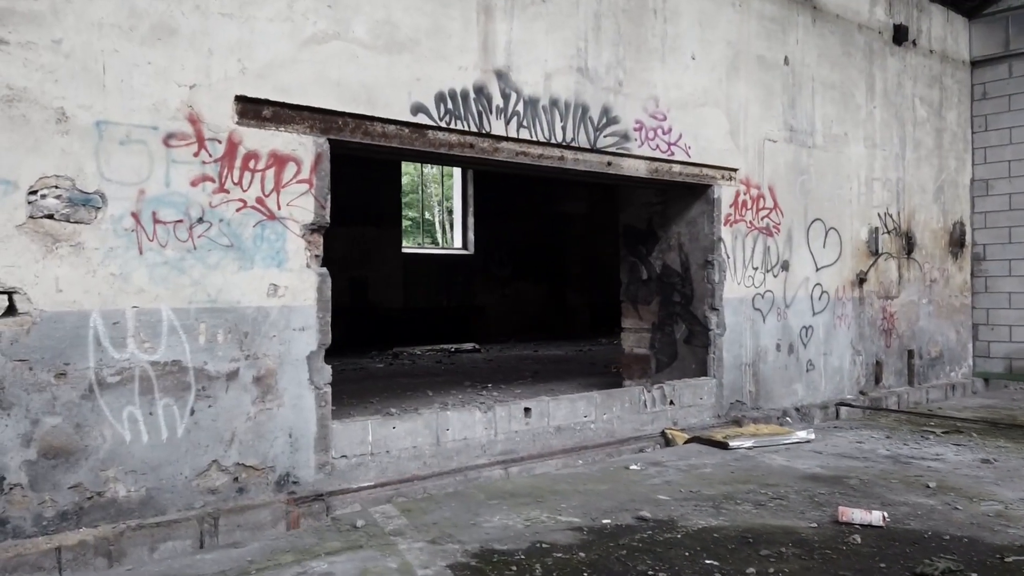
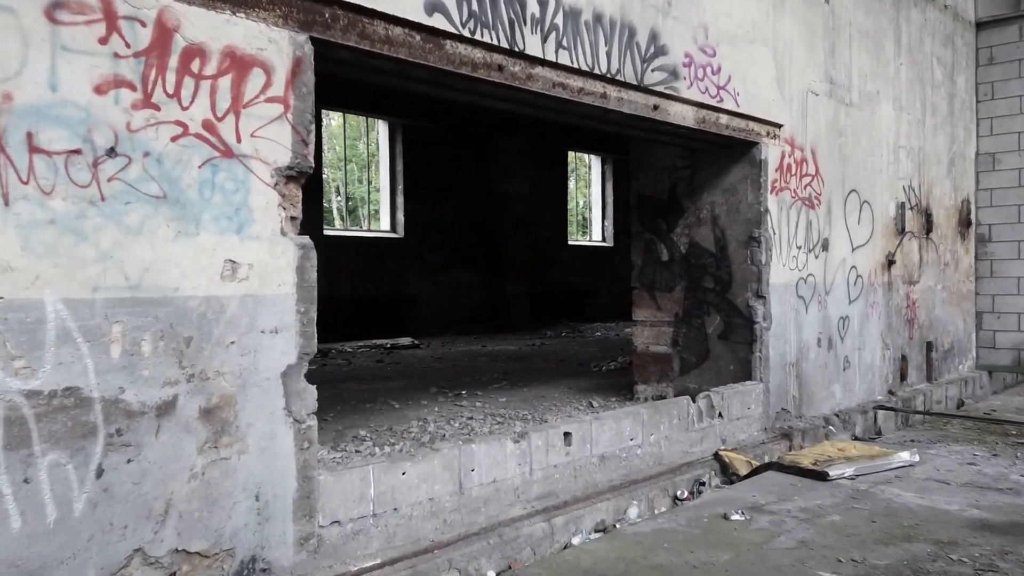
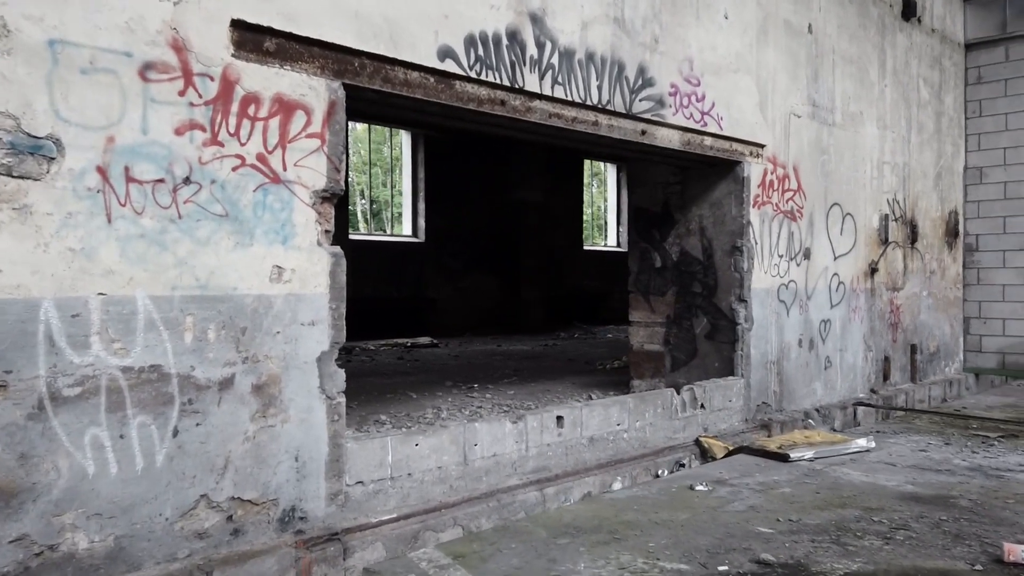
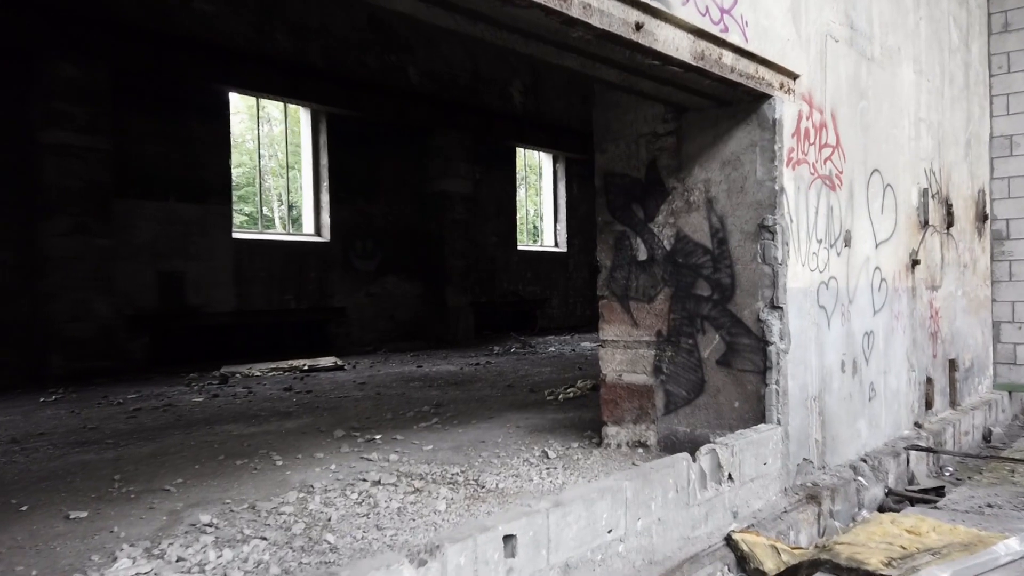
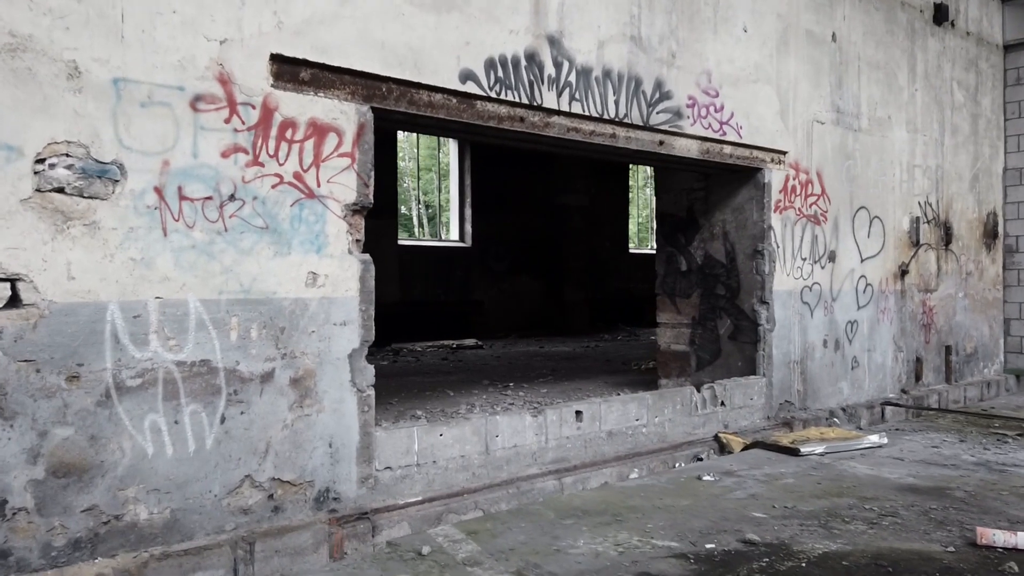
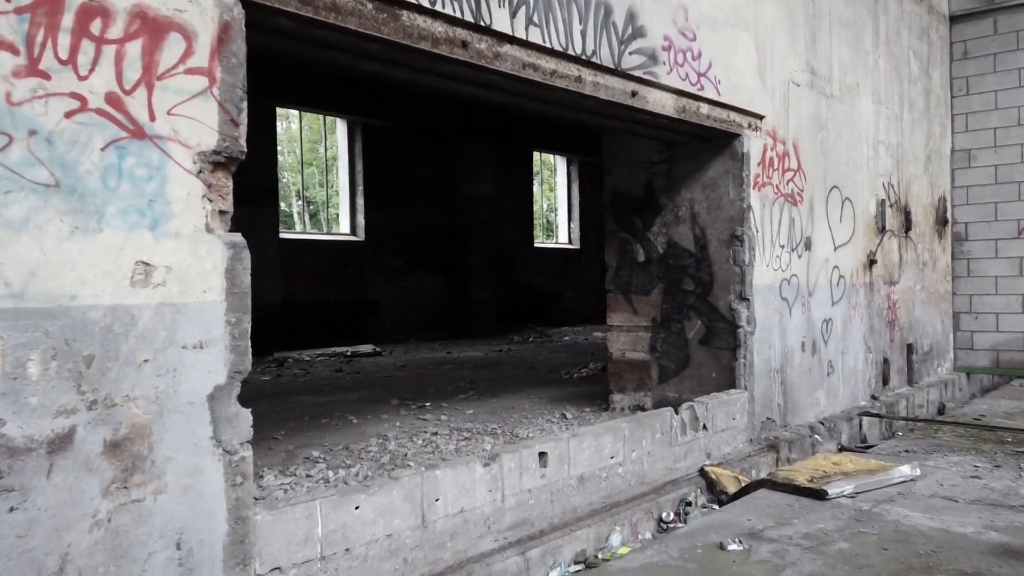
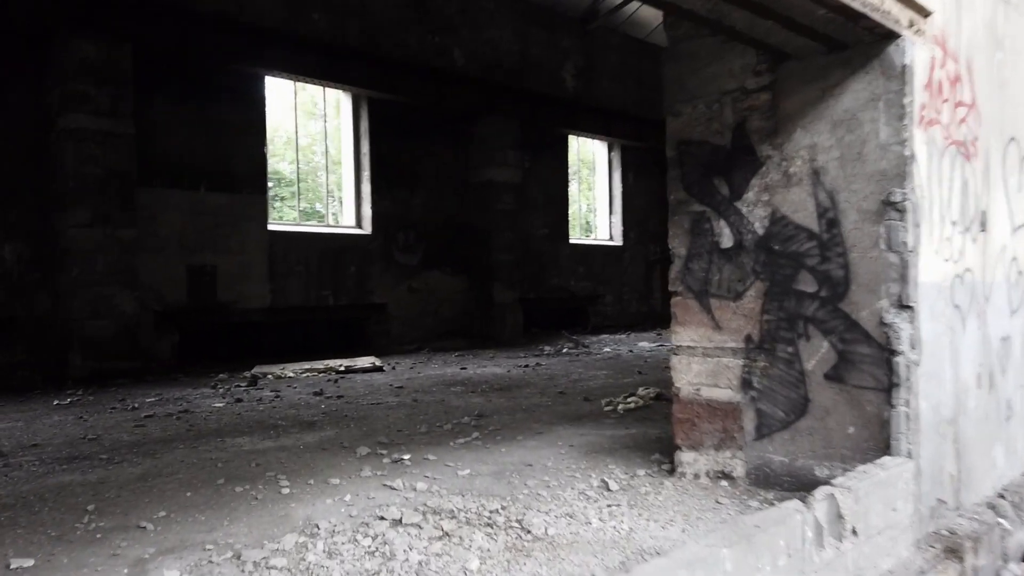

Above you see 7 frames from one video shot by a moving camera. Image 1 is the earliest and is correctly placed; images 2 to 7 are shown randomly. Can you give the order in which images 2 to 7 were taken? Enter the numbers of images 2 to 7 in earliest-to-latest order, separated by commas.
5, 3, 2, 6, 4, 7
